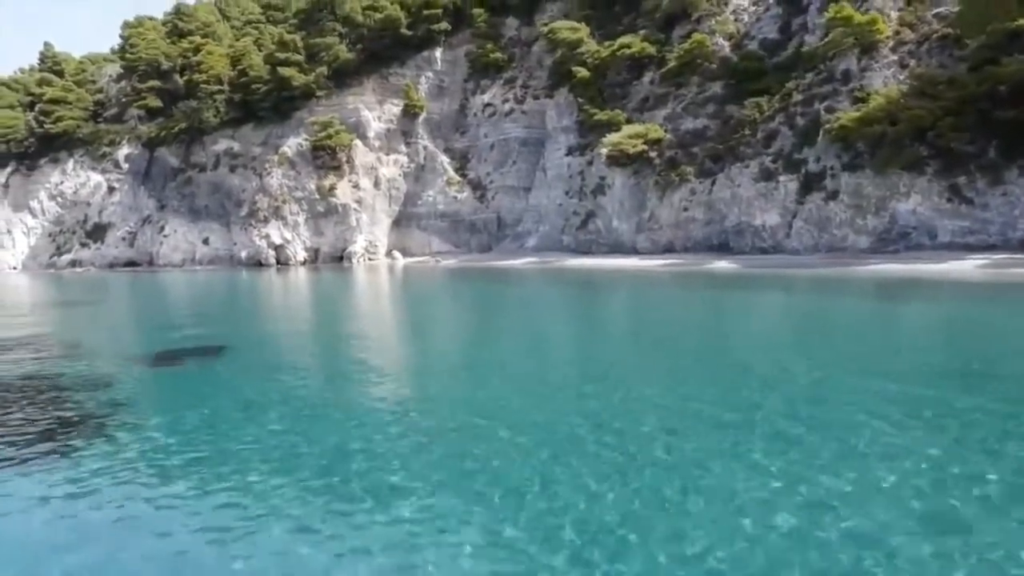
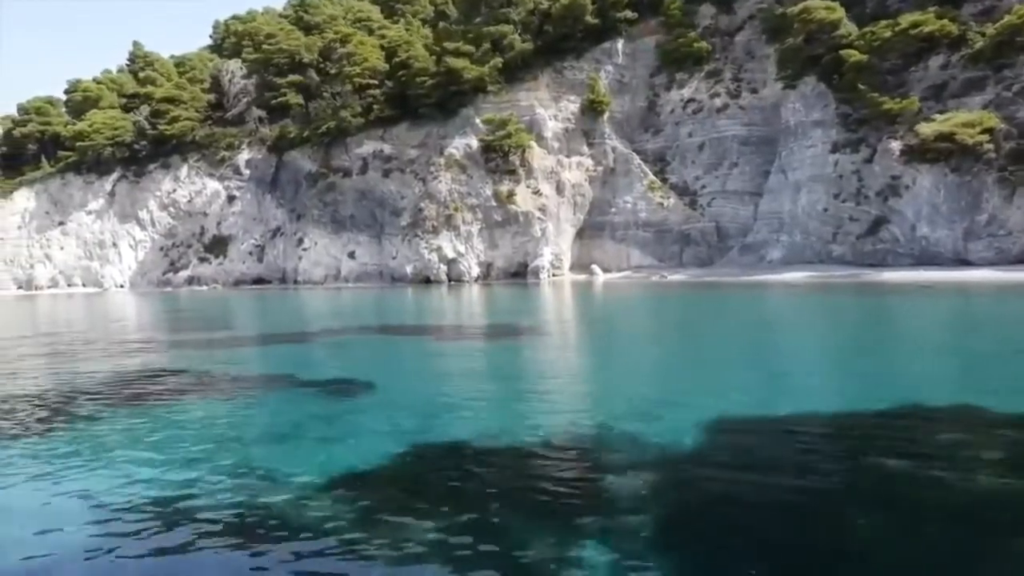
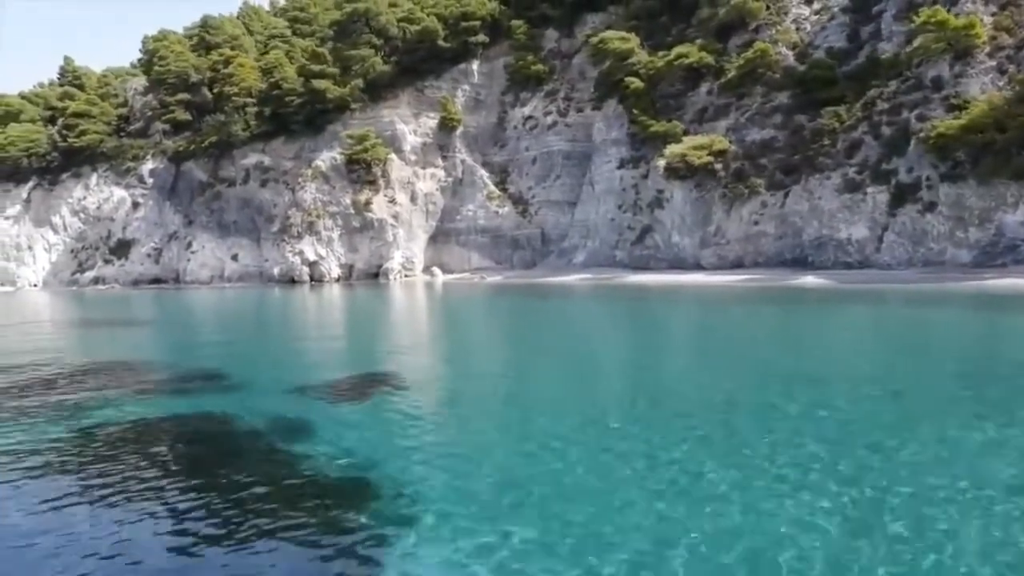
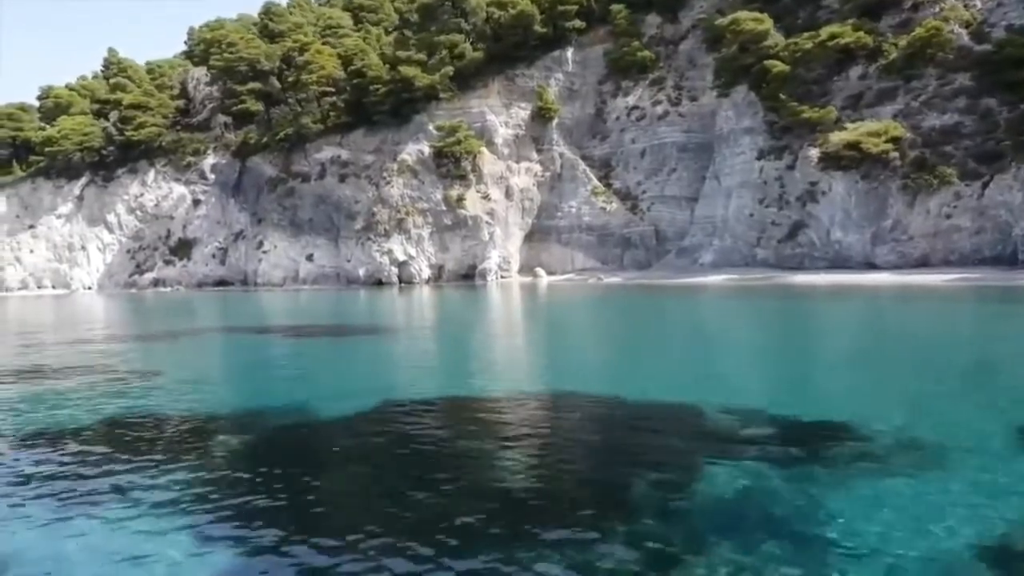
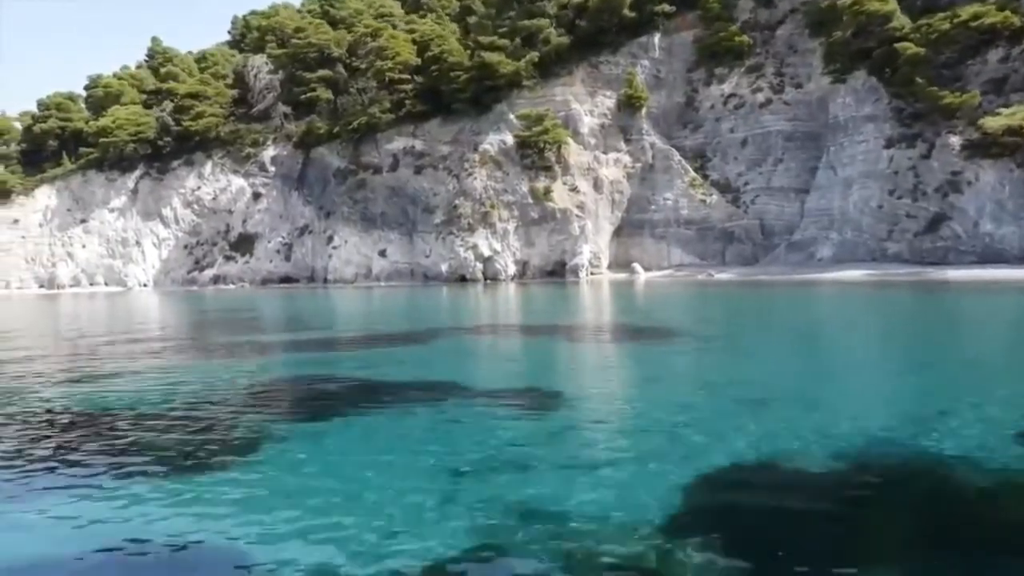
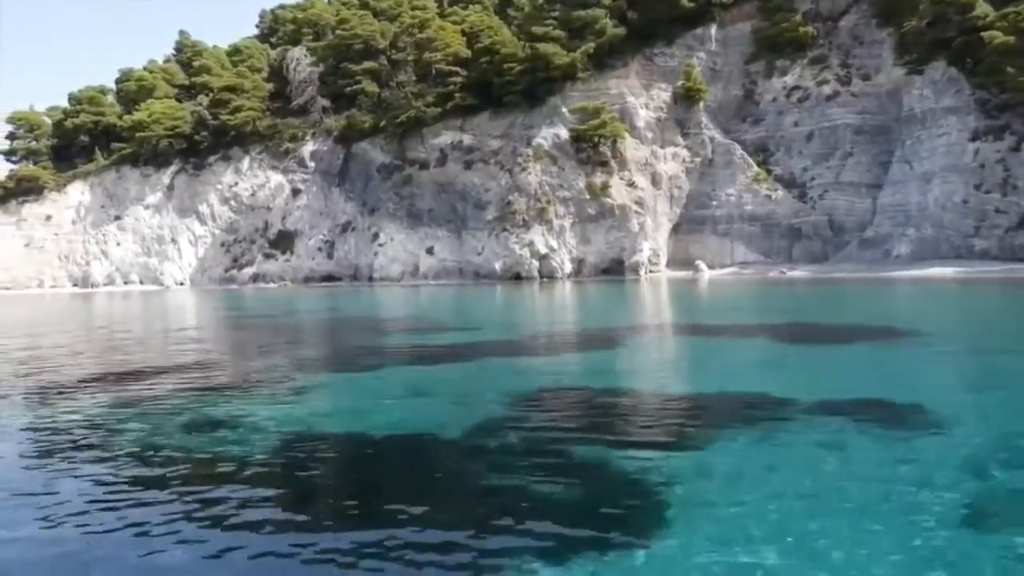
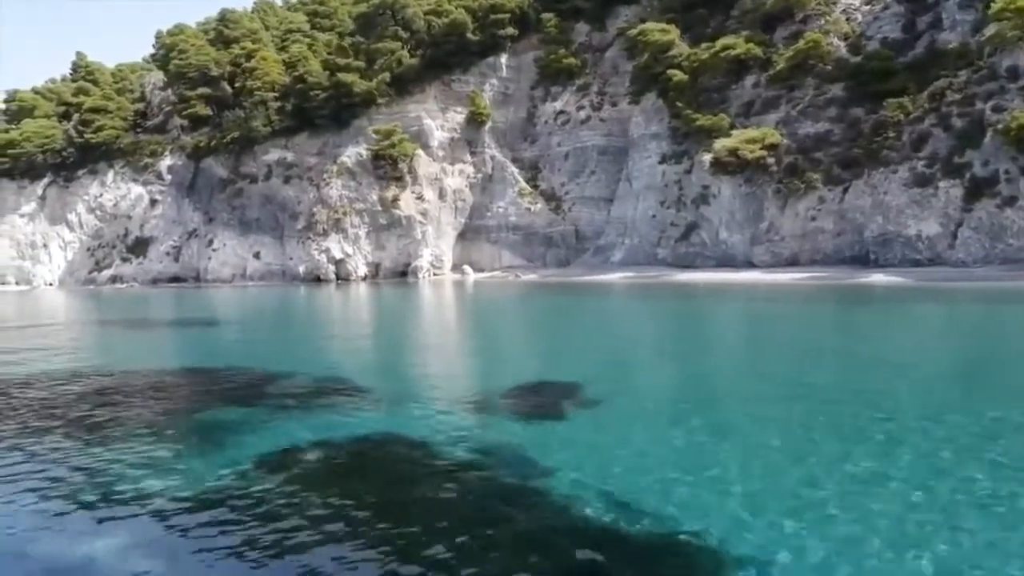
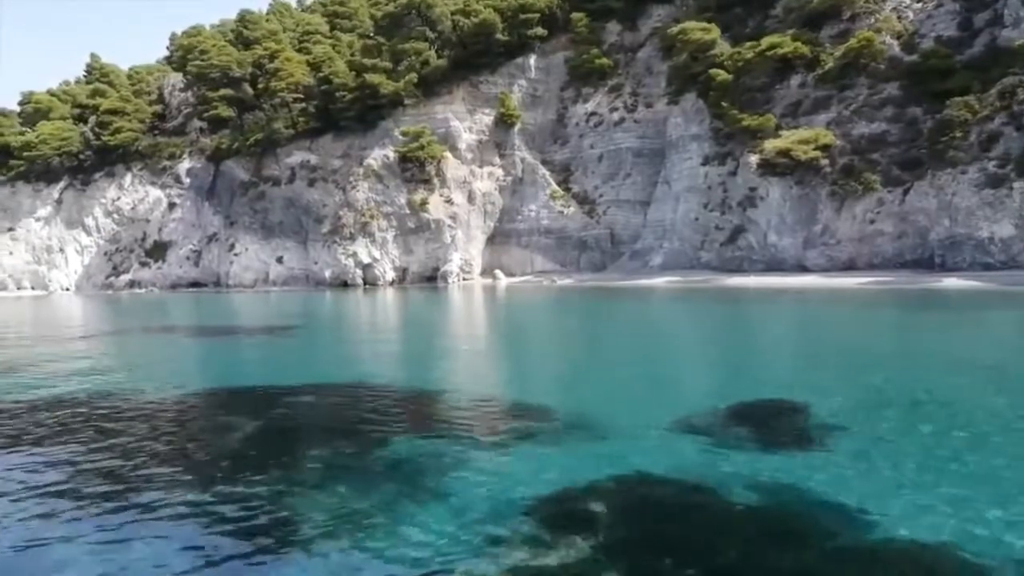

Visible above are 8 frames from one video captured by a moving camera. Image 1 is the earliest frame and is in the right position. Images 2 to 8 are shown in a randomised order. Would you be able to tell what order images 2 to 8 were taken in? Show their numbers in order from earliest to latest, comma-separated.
3, 7, 8, 4, 2, 5, 6
